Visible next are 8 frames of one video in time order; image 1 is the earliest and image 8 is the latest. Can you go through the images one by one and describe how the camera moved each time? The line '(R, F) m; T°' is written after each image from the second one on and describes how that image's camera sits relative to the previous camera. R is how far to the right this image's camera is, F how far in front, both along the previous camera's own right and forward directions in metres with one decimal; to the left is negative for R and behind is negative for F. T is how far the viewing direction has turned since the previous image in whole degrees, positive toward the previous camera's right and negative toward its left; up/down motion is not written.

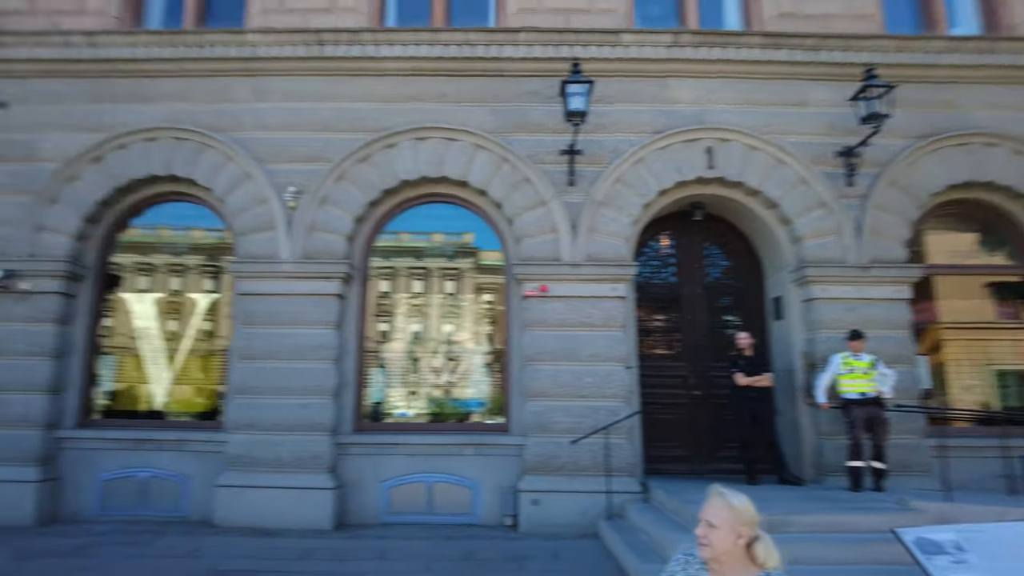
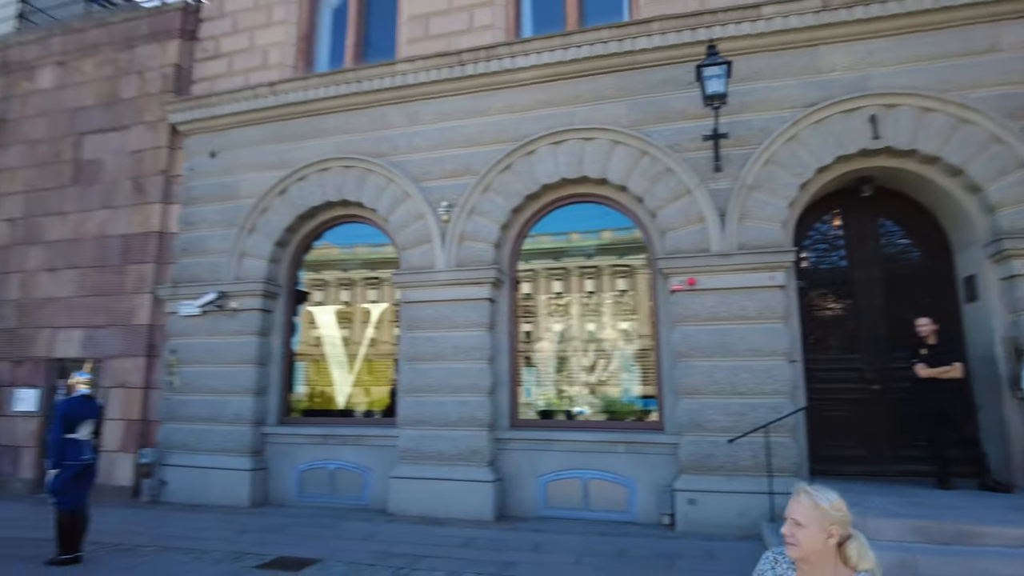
(+0.4, 0.0) m; -15°
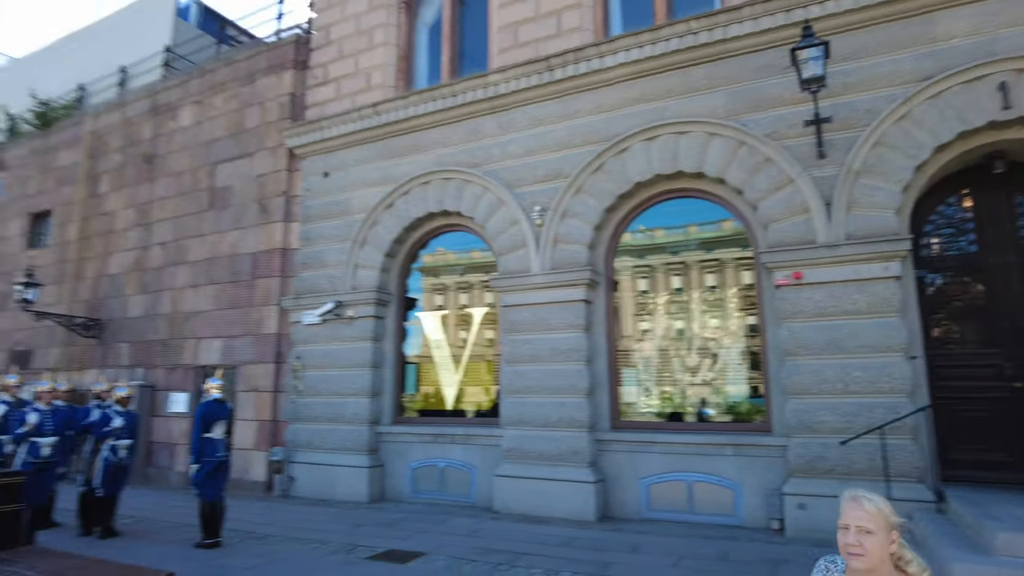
(+0.3, -0.1) m; -10°
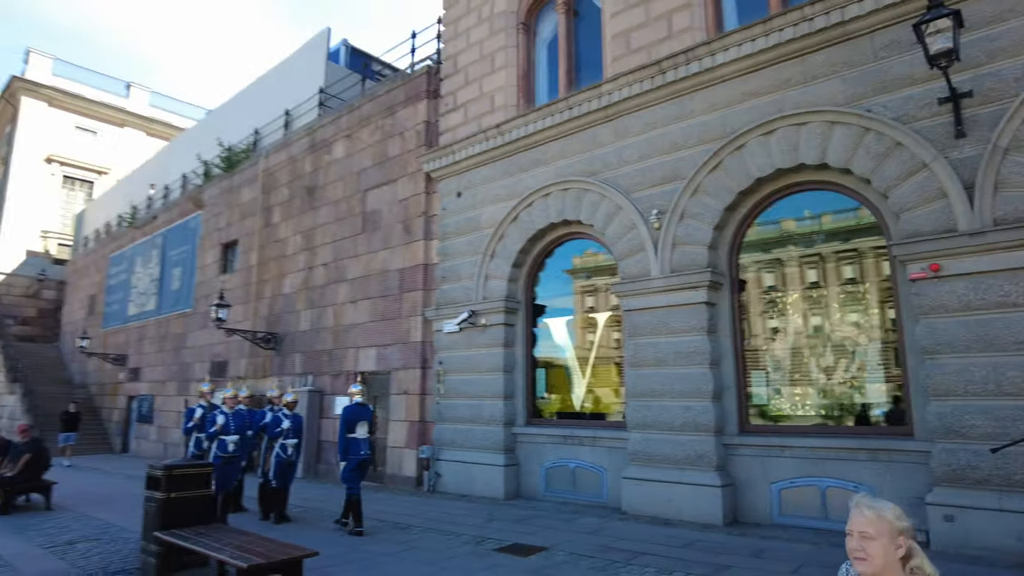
(+0.5, -0.3) m; -13°
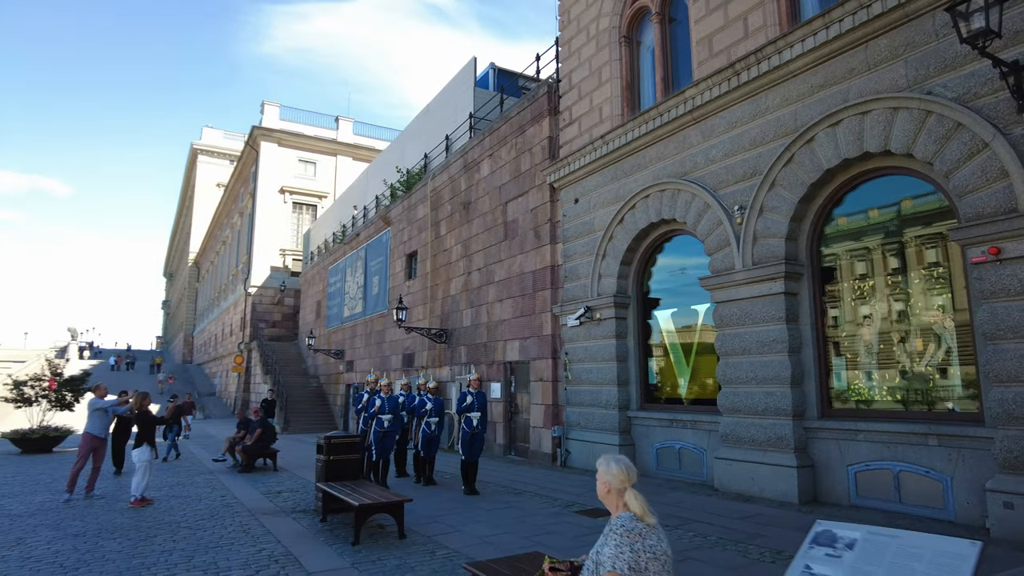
(+1.6, -1.0) m; -18°
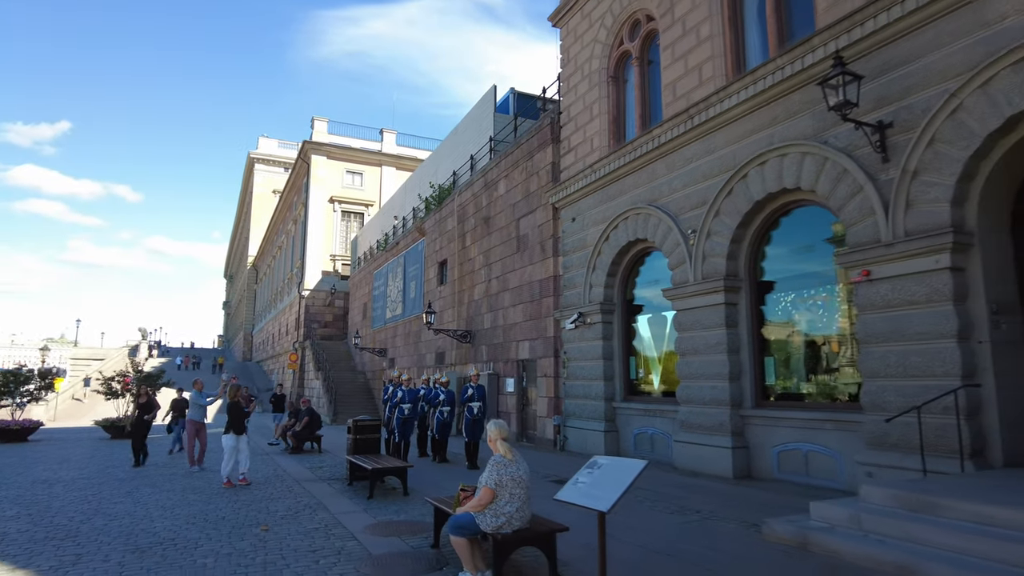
(+1.0, -1.9) m; -4°
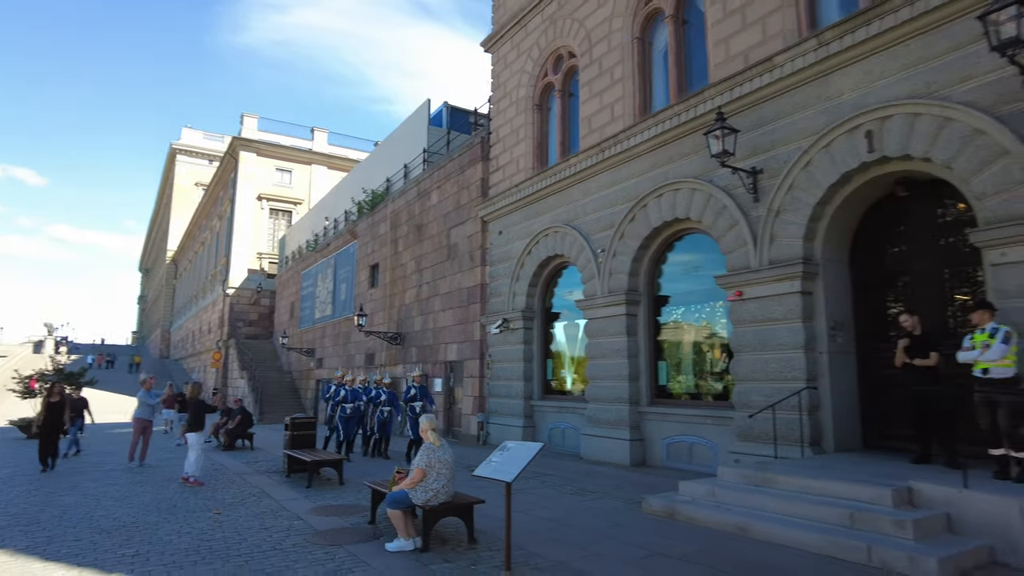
(0.0, -1.2) m; +6°
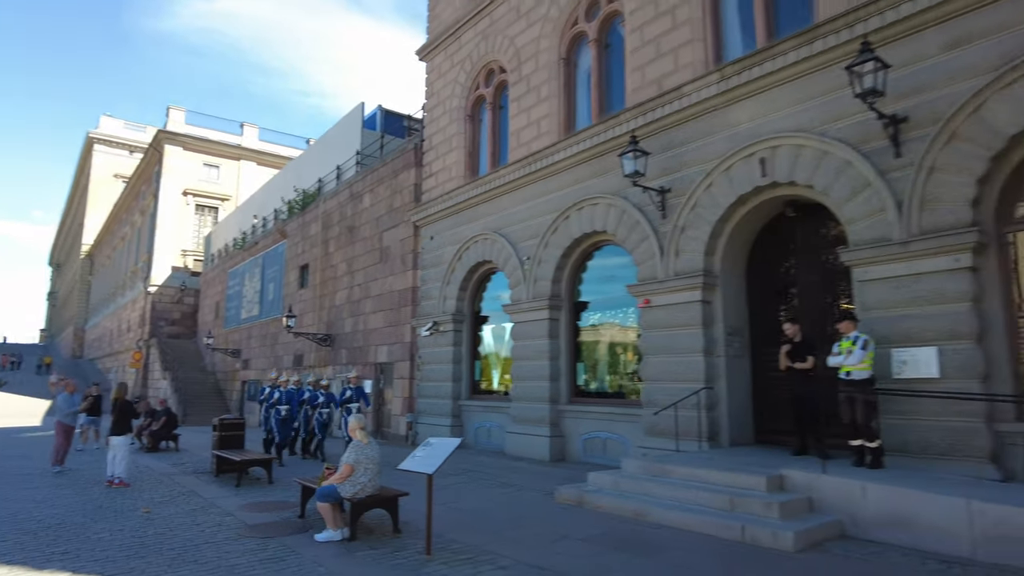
(+0.1, -0.6) m; +6°
